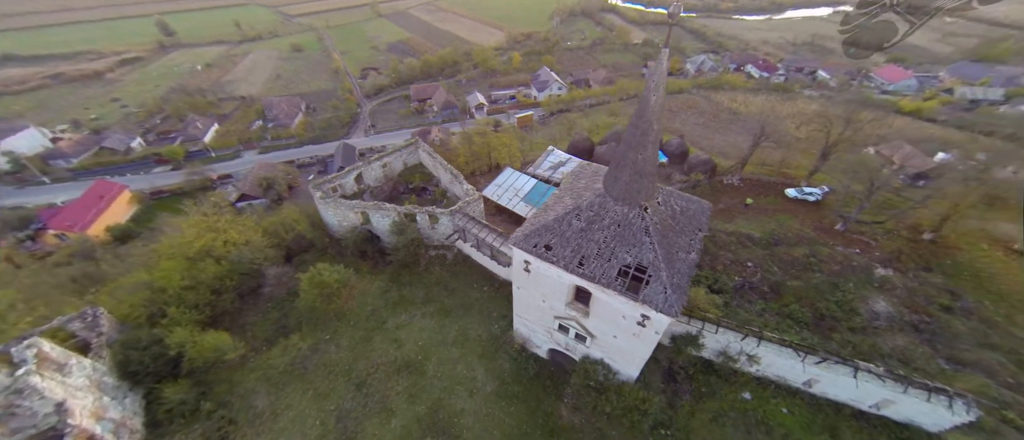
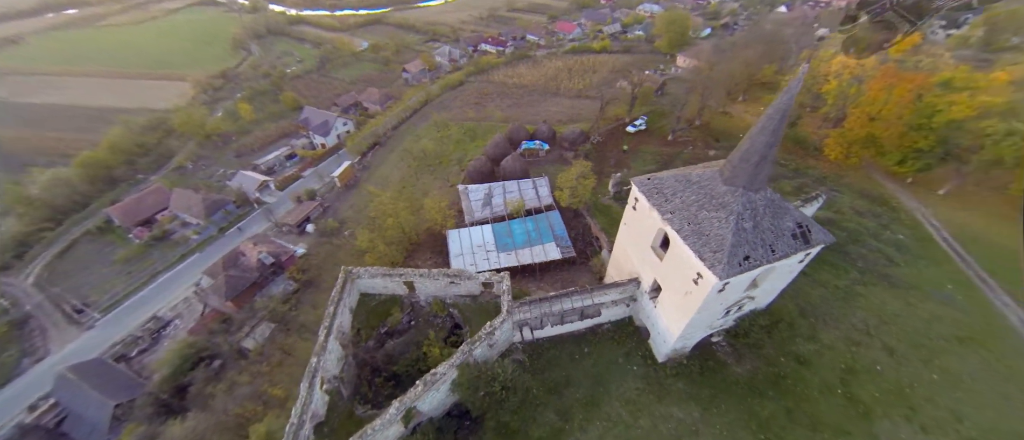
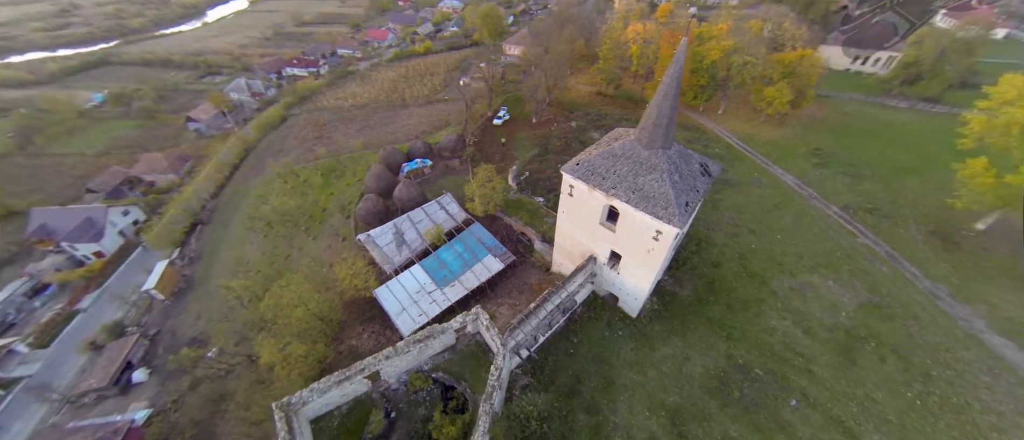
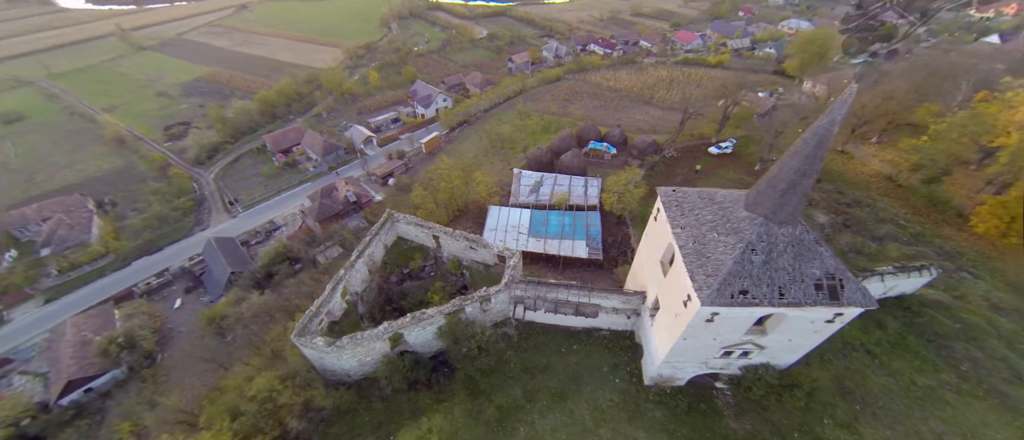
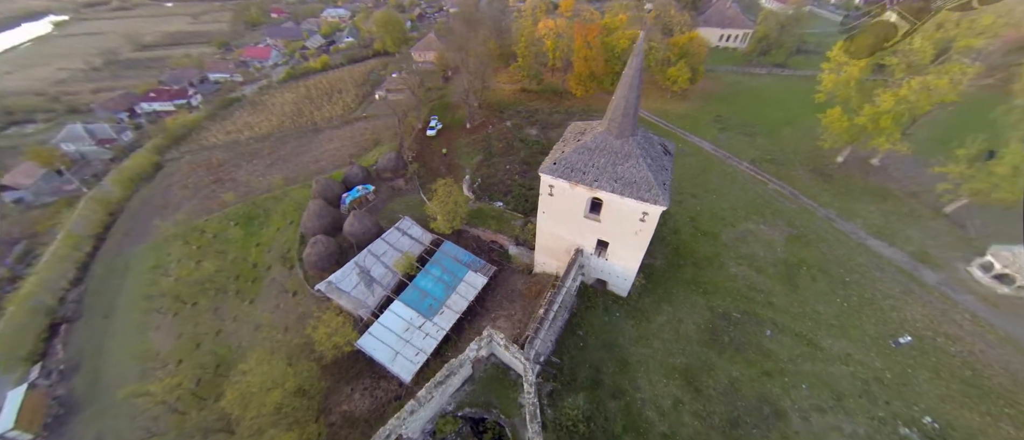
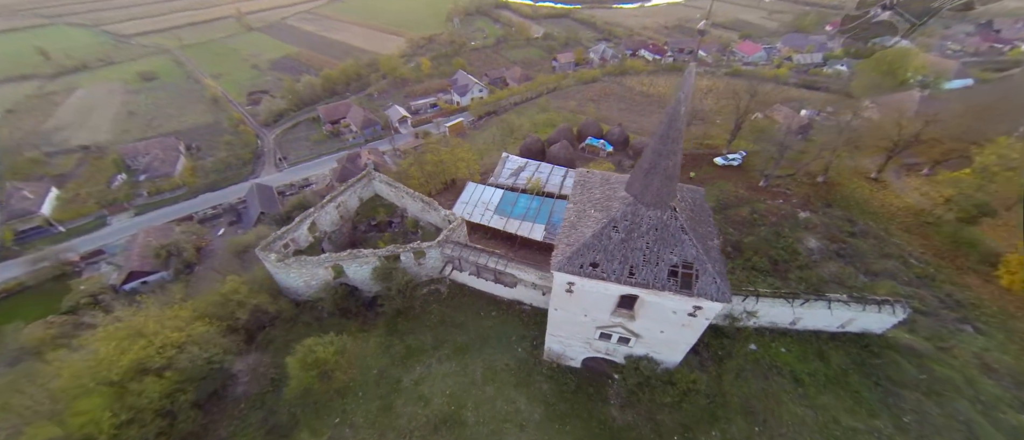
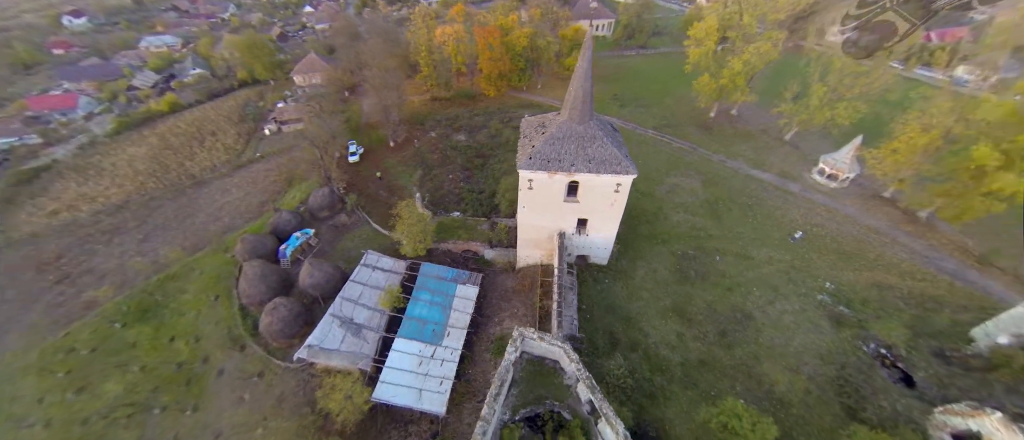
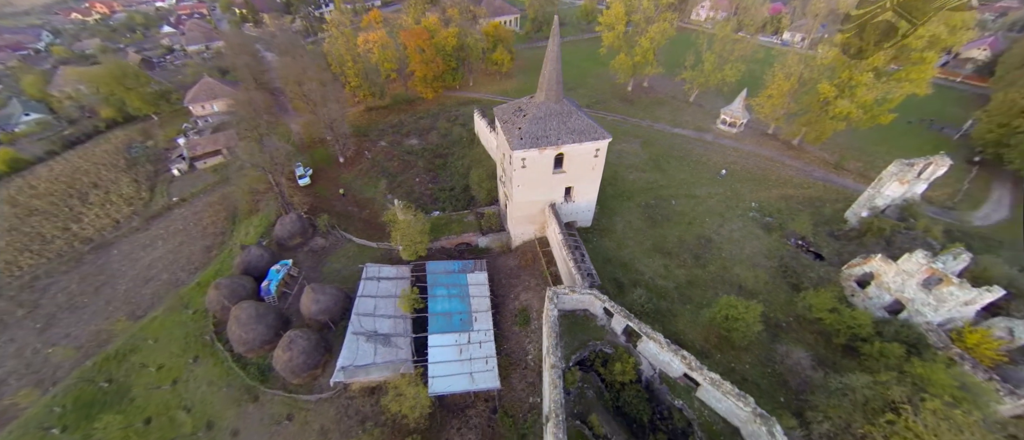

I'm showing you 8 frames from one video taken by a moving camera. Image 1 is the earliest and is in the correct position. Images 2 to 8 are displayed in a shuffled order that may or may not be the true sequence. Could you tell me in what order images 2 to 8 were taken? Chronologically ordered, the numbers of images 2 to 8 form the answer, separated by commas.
6, 4, 2, 3, 5, 7, 8
